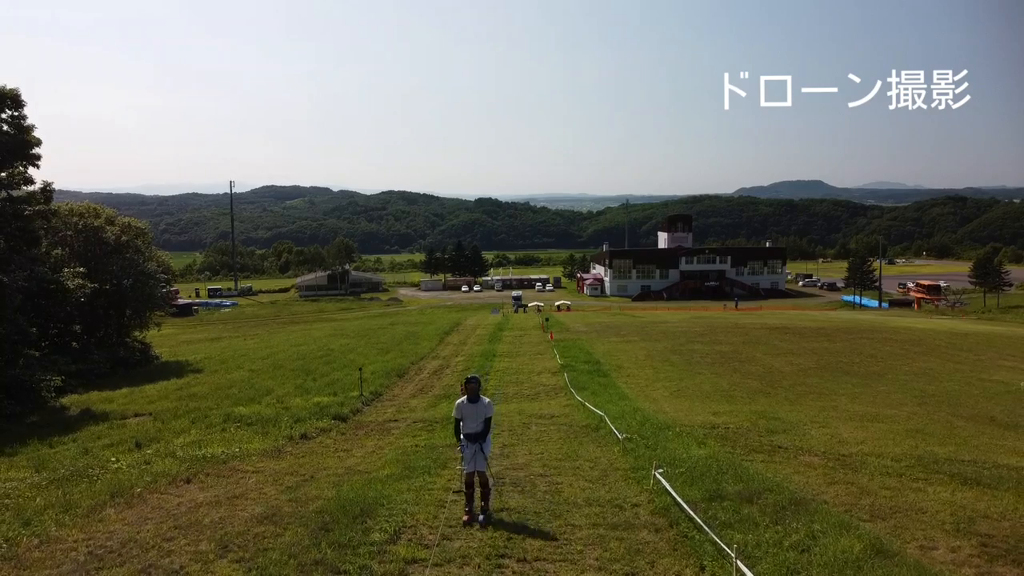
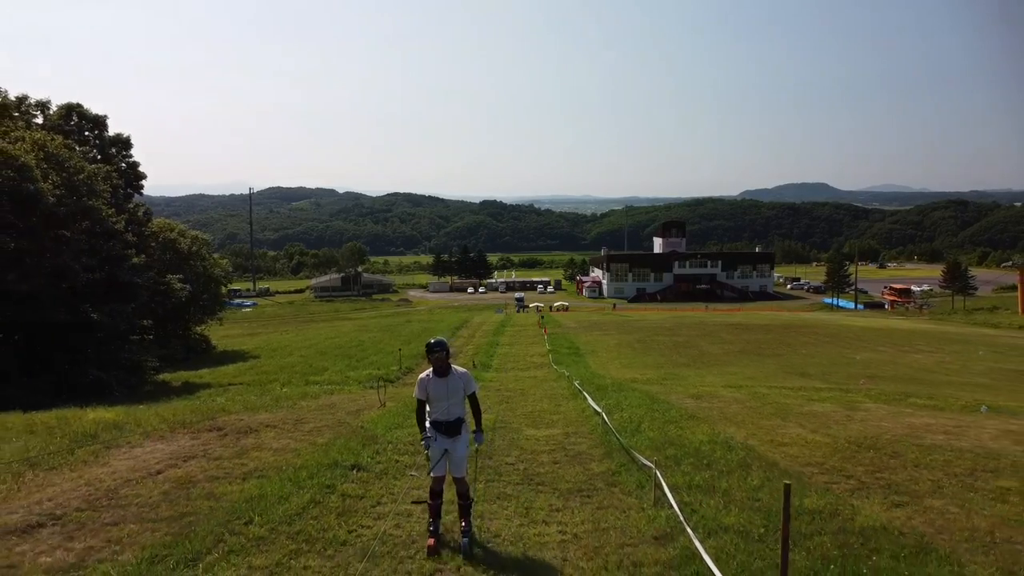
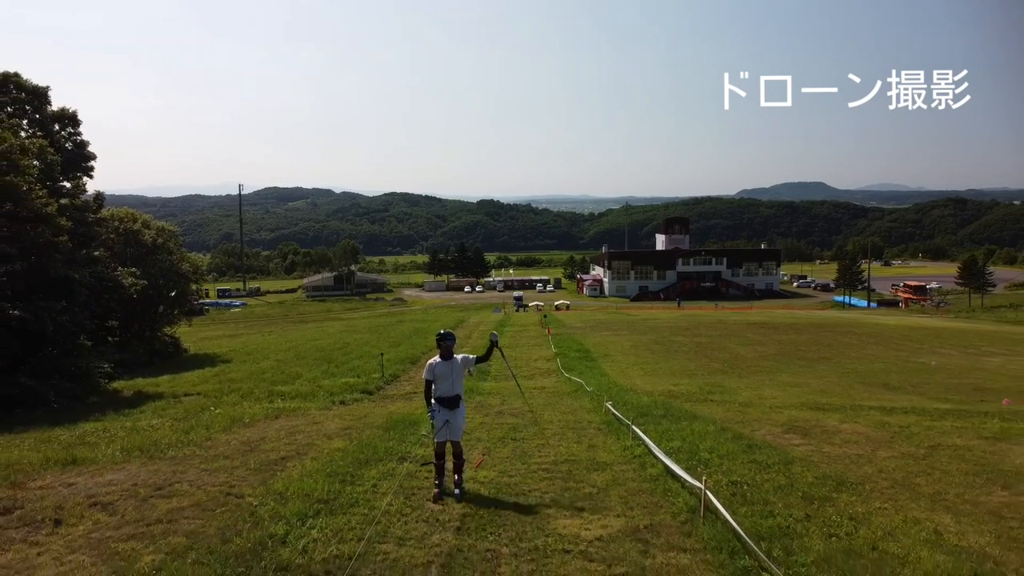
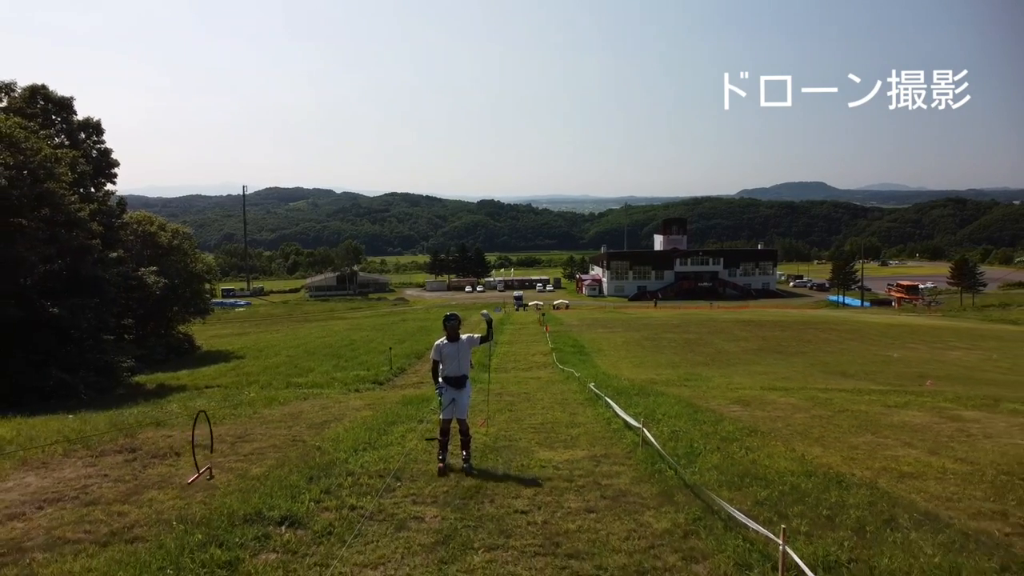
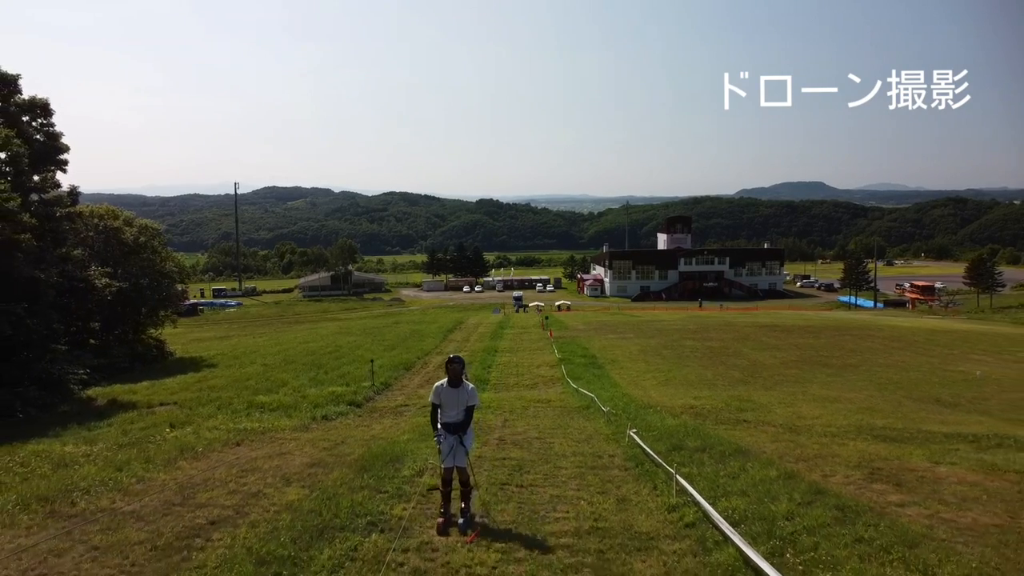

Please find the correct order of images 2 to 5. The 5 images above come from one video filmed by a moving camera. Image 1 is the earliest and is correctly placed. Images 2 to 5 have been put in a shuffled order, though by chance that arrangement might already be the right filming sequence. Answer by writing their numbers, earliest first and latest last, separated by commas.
5, 3, 4, 2
